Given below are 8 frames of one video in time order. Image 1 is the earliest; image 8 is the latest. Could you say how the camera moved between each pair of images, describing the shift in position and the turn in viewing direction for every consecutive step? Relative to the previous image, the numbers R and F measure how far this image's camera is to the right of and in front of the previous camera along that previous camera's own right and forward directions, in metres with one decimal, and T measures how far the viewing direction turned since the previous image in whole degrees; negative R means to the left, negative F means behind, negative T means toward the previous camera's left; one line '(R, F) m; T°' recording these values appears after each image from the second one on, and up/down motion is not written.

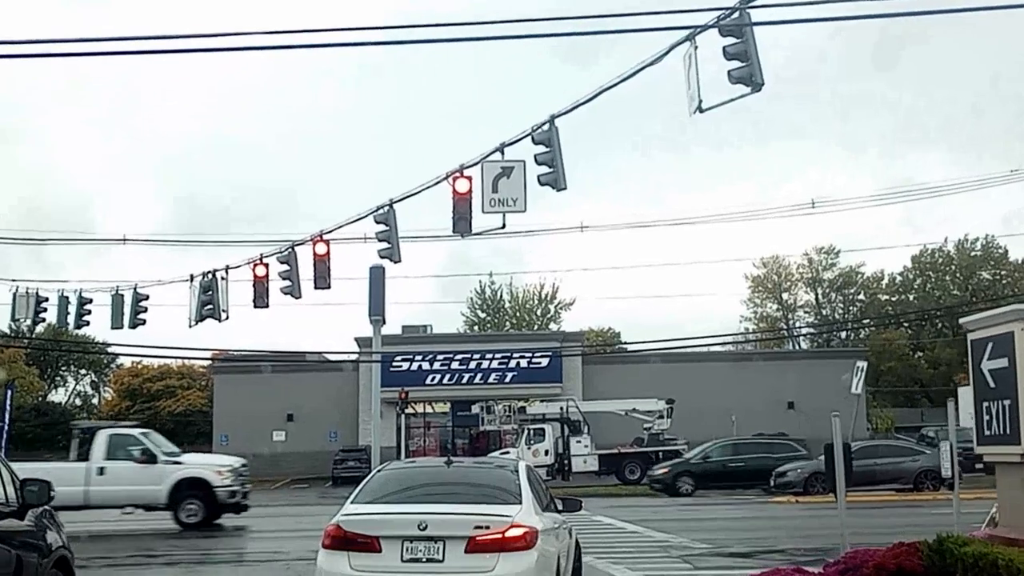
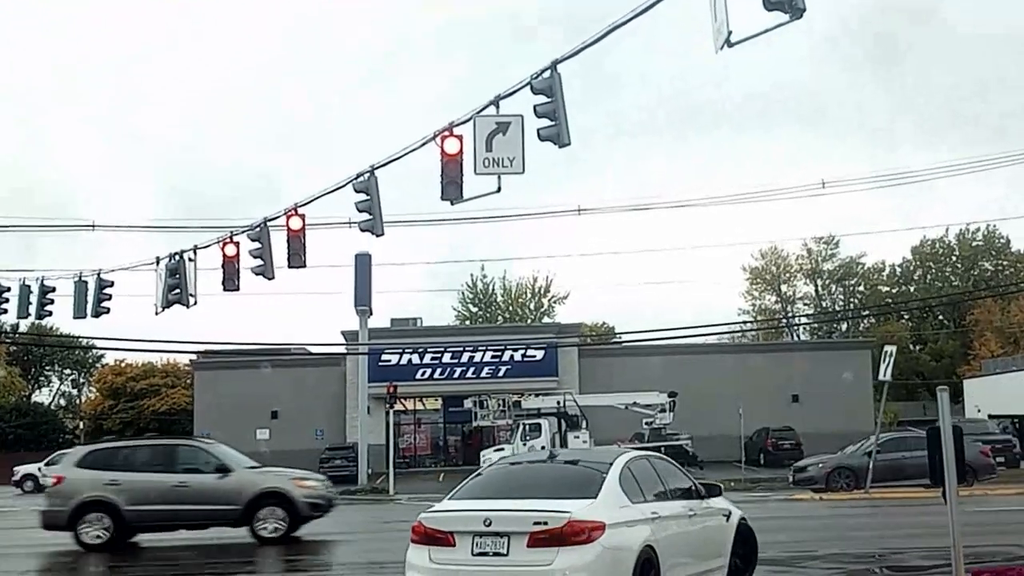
(-0.1, +2.0) m; 0°
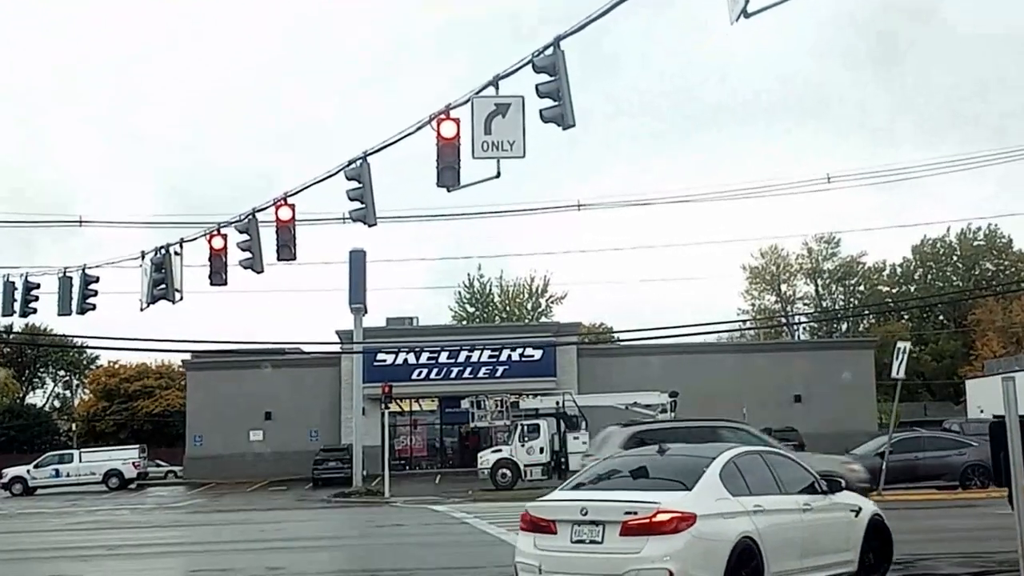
(0.0, +0.8) m; 0°
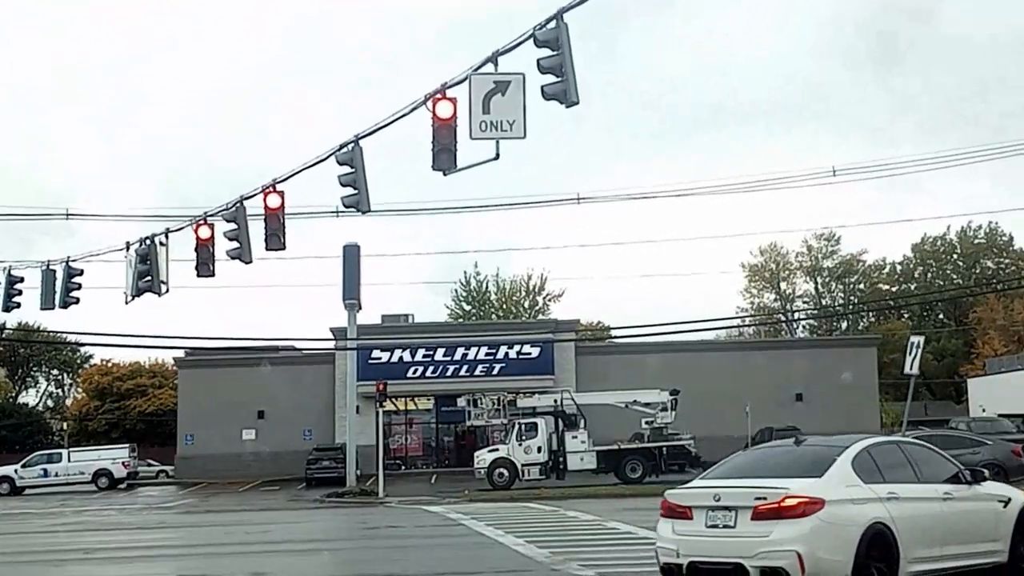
(0.0, +0.8) m; 0°
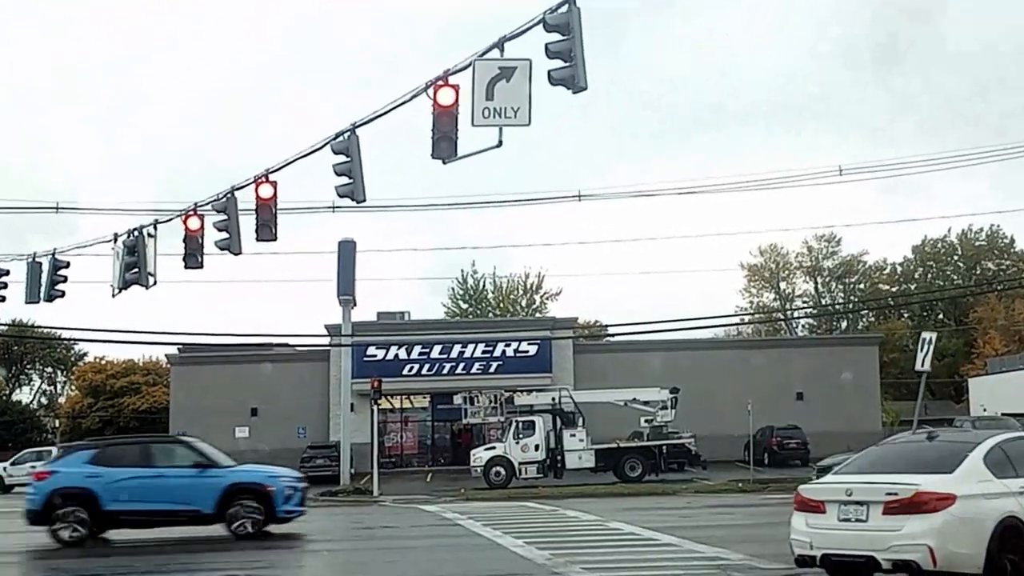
(0.0, +0.6) m; 0°
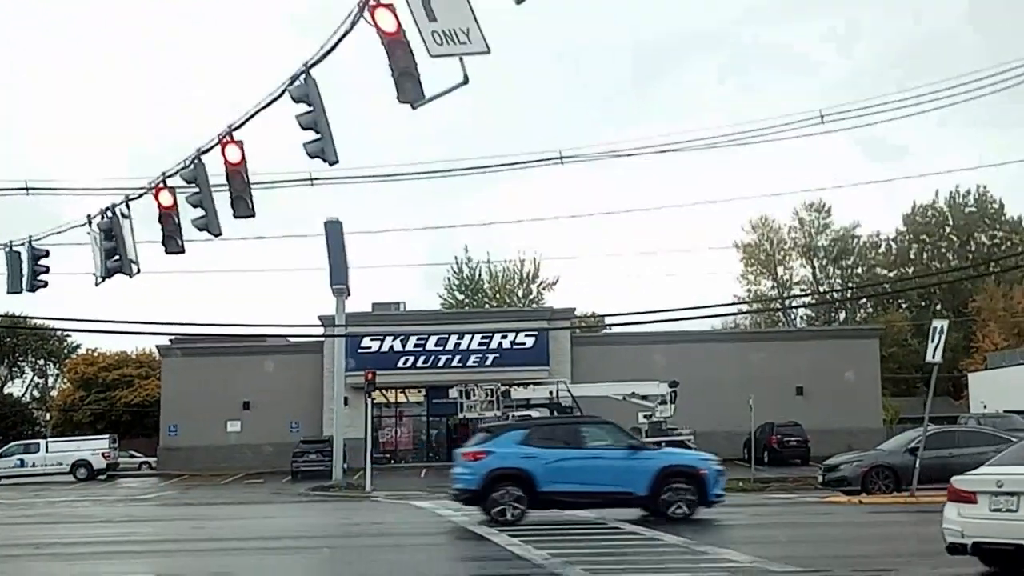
(0.0, +0.7) m; 0°
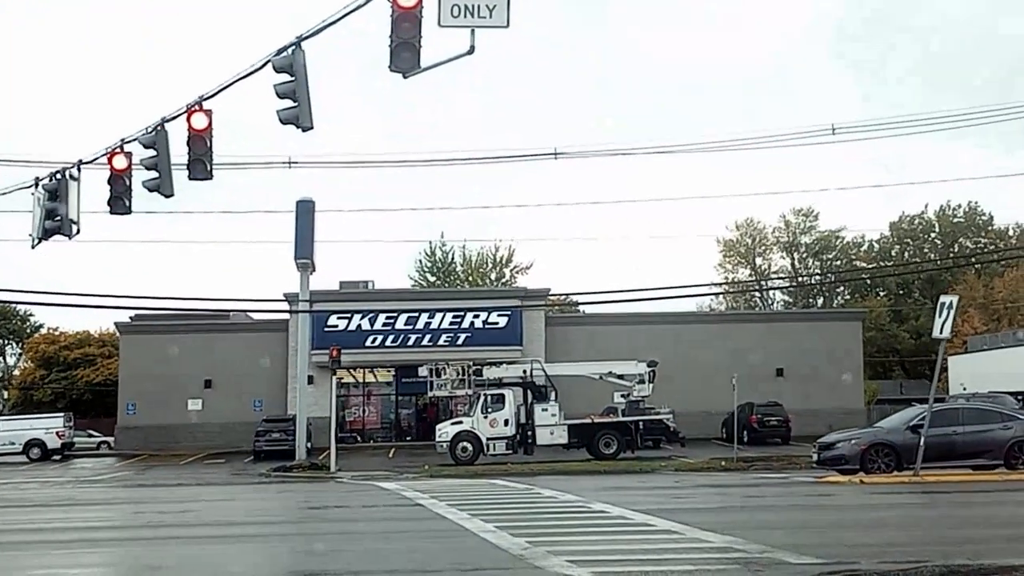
(0.0, +1.5) m; +1°
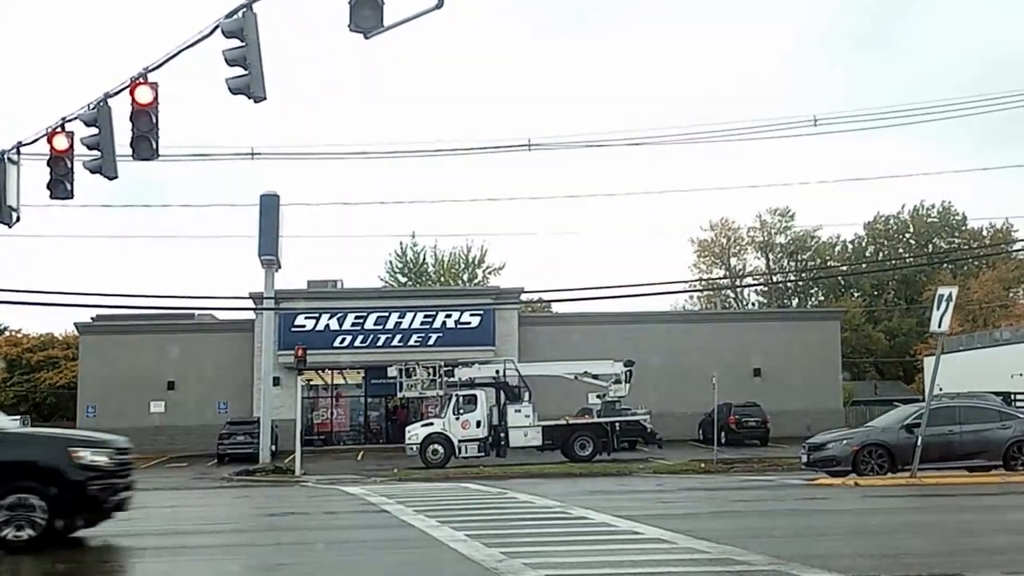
(0.0, +1.1) m; +1°
